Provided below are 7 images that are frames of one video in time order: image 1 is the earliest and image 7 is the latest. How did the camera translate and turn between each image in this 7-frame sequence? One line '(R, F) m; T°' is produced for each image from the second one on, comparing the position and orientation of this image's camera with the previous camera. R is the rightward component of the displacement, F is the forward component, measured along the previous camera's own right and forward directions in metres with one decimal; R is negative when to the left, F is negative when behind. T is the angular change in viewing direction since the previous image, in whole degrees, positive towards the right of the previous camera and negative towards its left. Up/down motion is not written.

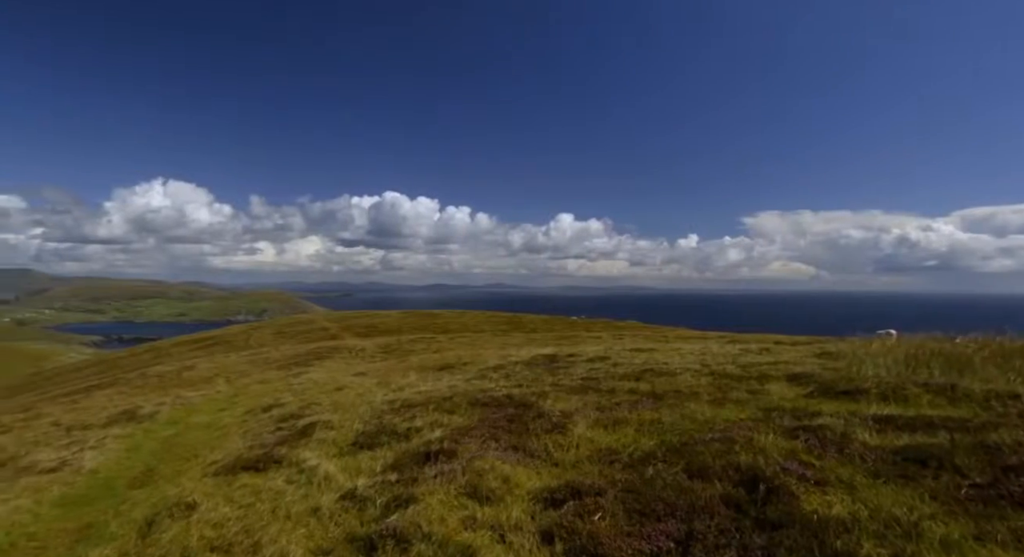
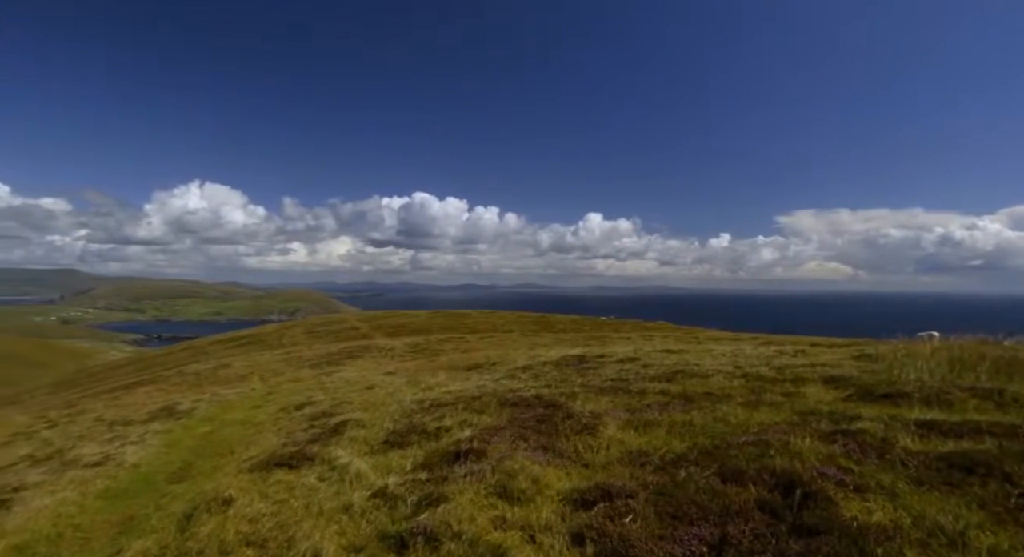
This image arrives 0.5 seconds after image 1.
(-0.3, 0.0) m; -2°
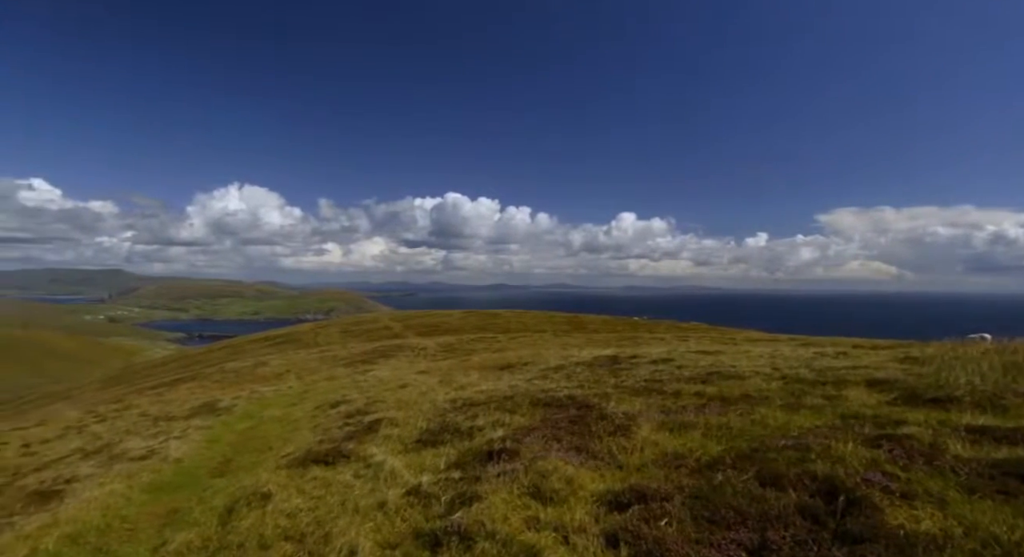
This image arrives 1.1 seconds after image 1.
(-0.4, 0.0) m; -2°
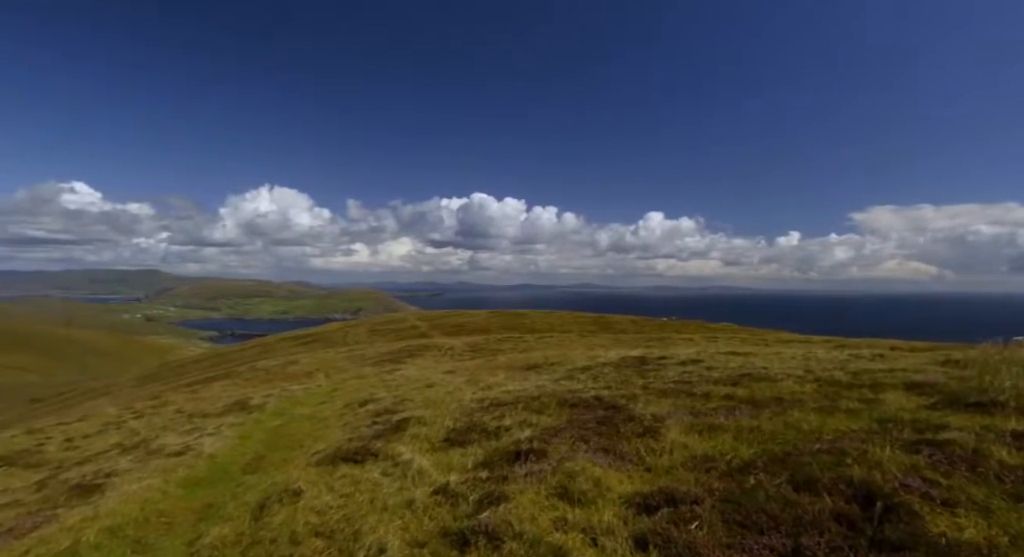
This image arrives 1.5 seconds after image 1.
(-0.3, 0.0) m; -2°
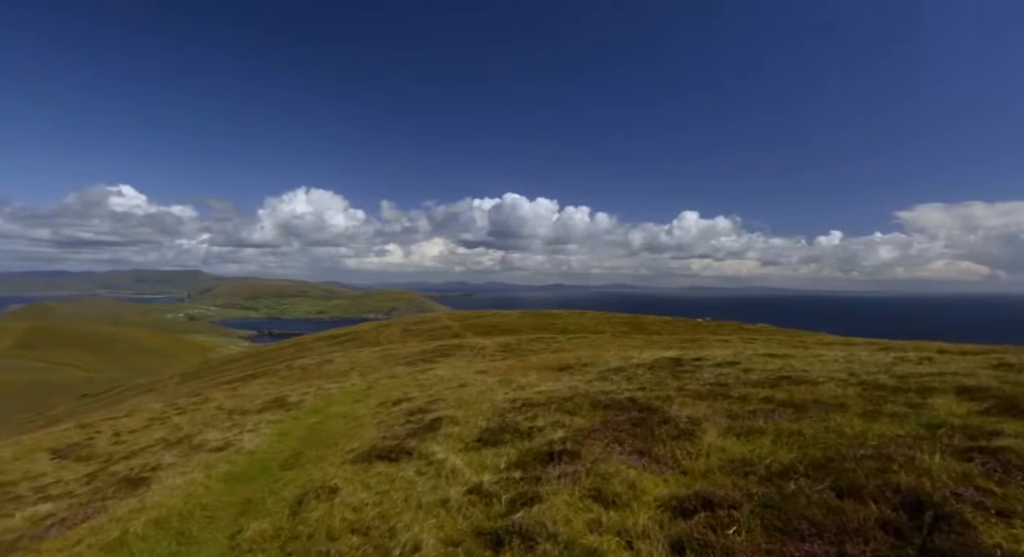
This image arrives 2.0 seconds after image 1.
(-0.4, 0.0) m; -3°
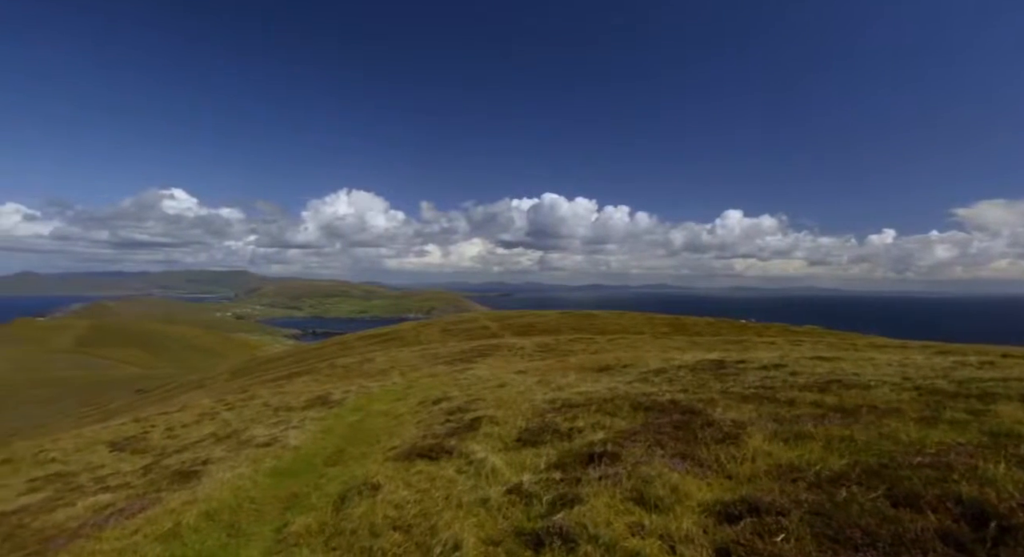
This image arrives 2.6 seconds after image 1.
(-0.4, 0.0) m; -3°
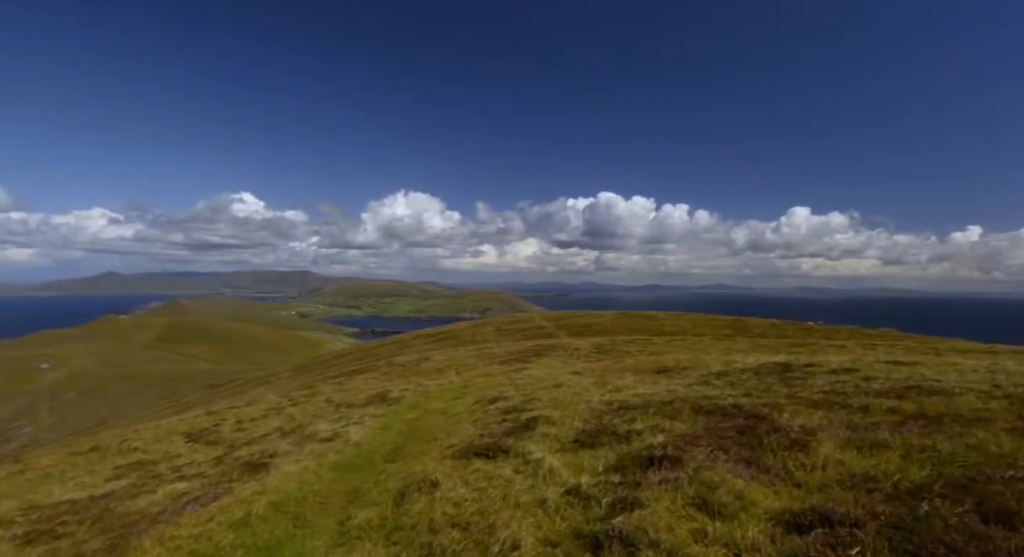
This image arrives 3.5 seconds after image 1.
(-0.6, 0.0) m; -4°
